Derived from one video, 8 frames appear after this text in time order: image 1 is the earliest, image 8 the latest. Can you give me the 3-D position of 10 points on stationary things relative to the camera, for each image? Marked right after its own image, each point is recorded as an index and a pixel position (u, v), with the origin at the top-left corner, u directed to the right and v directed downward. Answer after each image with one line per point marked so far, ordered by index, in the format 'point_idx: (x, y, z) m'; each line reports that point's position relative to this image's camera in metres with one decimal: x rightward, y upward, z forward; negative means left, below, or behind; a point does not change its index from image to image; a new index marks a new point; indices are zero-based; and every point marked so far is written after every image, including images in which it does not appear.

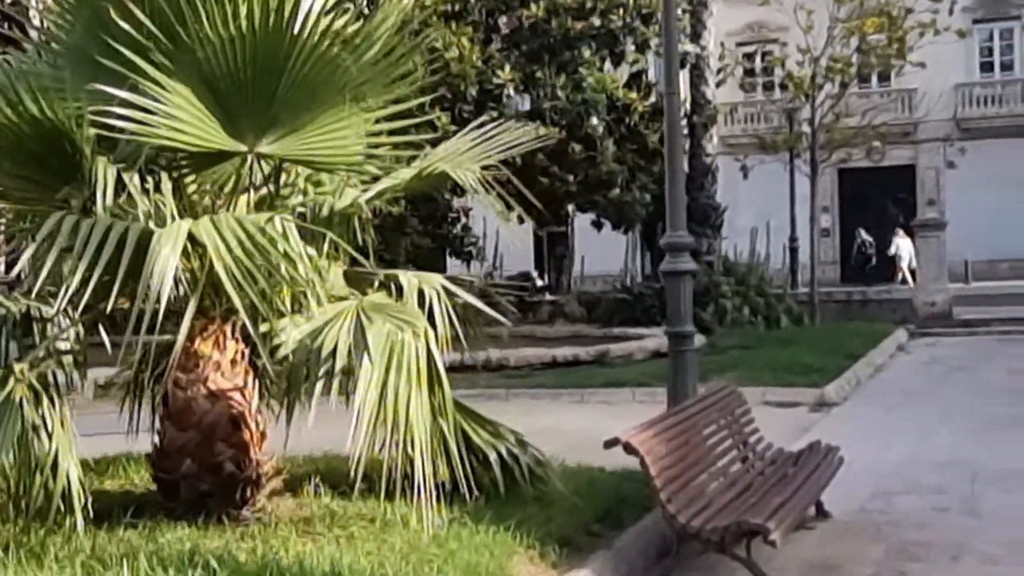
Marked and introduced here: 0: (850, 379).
0: (+3.3, -0.9, +12.6) m
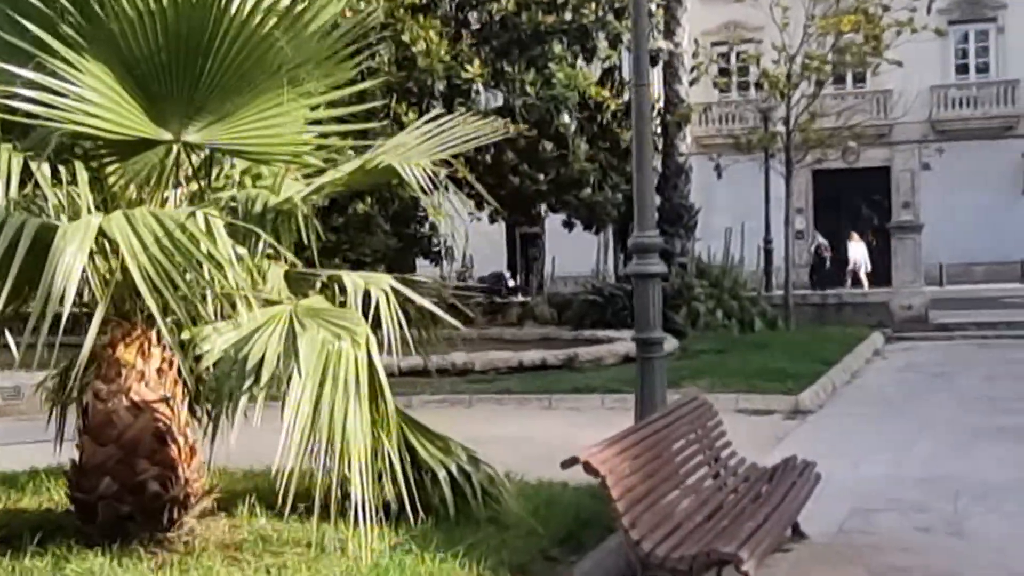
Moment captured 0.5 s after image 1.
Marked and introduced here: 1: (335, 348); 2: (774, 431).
0: (+3.0, -0.9, +12.2) m
1: (-0.6, -0.2, +4.5) m
2: (+2.1, -1.1, +10.3) m
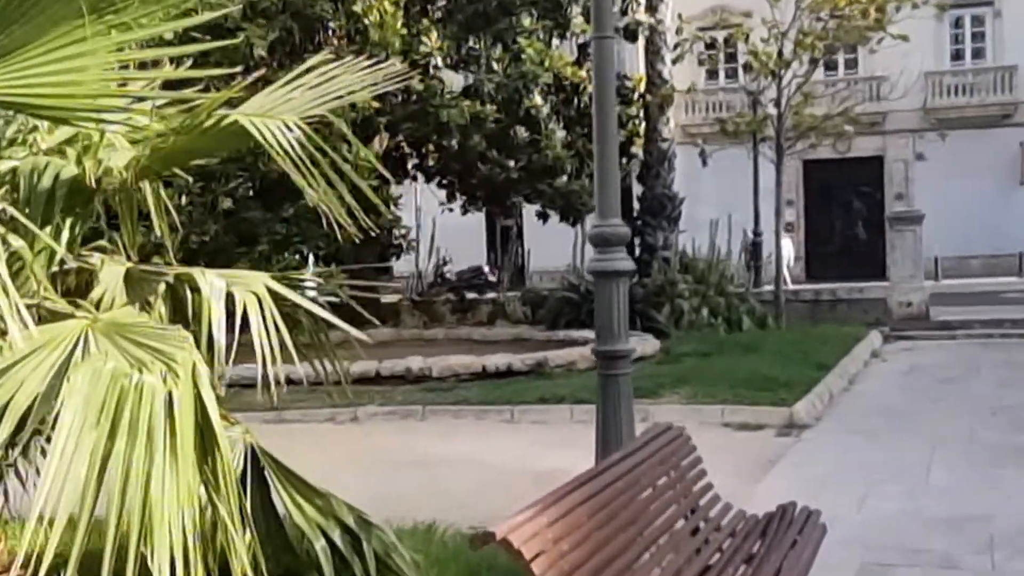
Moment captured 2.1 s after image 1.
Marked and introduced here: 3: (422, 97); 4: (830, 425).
0: (+2.6, -0.9, +10.9) m
1: (-0.9, -0.2, +3.1) m
2: (+1.8, -1.1, +8.9) m
3: (-1.0, +2.2, +14.7) m
4: (+2.4, -1.0, +9.7) m
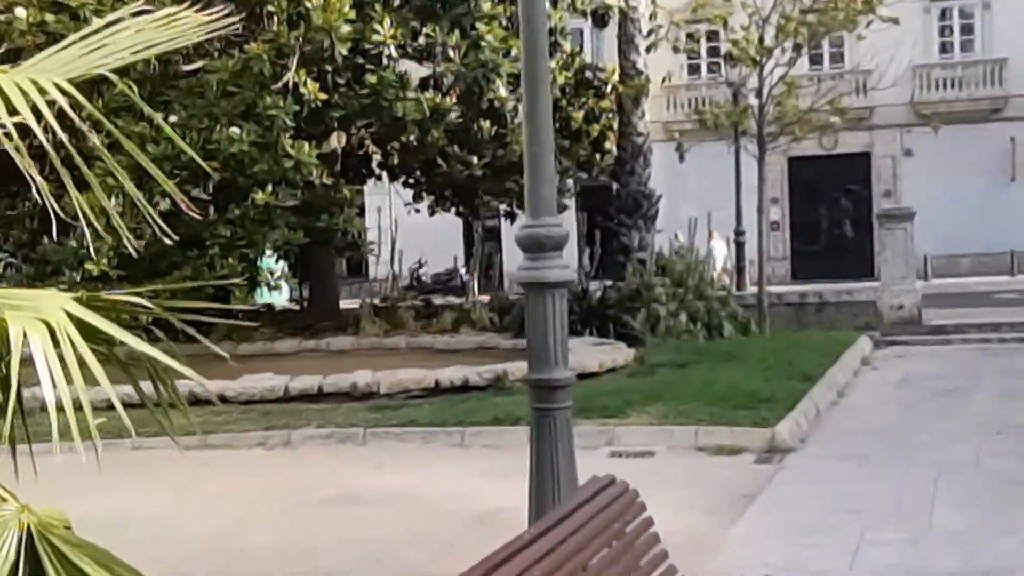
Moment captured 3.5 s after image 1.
0: (+2.3, -0.9, +9.8) m
1: (-1.2, -0.3, +2.0) m
2: (+1.4, -1.2, +7.9) m
3: (-1.5, +2.1, +13.6) m
4: (+2.1, -1.1, +8.7) m
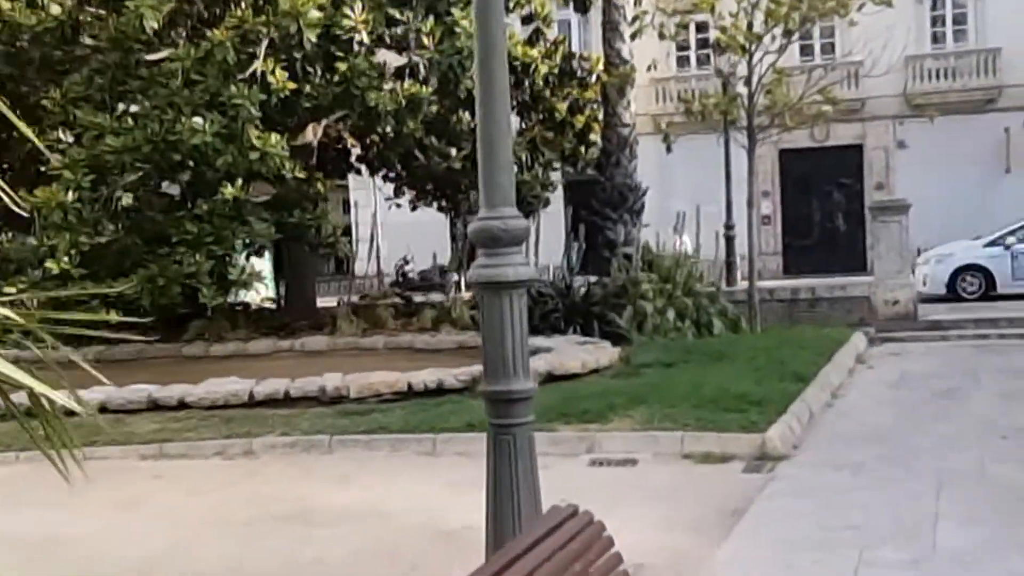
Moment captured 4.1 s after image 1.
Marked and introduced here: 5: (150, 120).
0: (+2.1, -0.9, +9.3) m
1: (-1.3, -0.3, +1.4) m
2: (+1.3, -1.2, +7.3) m
3: (-1.7, +2.1, +13.0) m
4: (+1.9, -1.1, +8.1) m
5: (-3.3, +1.6, +11.9) m
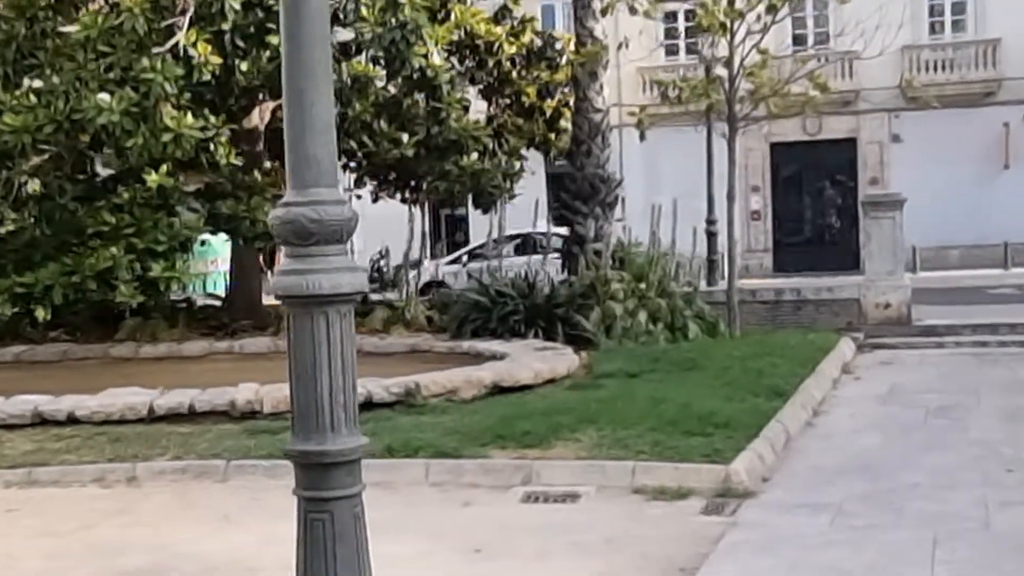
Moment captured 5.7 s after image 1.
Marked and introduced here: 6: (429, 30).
0: (+1.6, -0.9, +8.1) m
1: (-1.7, -0.3, +0.2) m
2: (+0.8, -1.2, +6.1) m
3: (-2.1, +2.2, +11.7) m
4: (+1.4, -1.1, +6.9) m
5: (-3.8, +1.6, +10.6) m
6: (-0.8, +2.6, +12.8) m
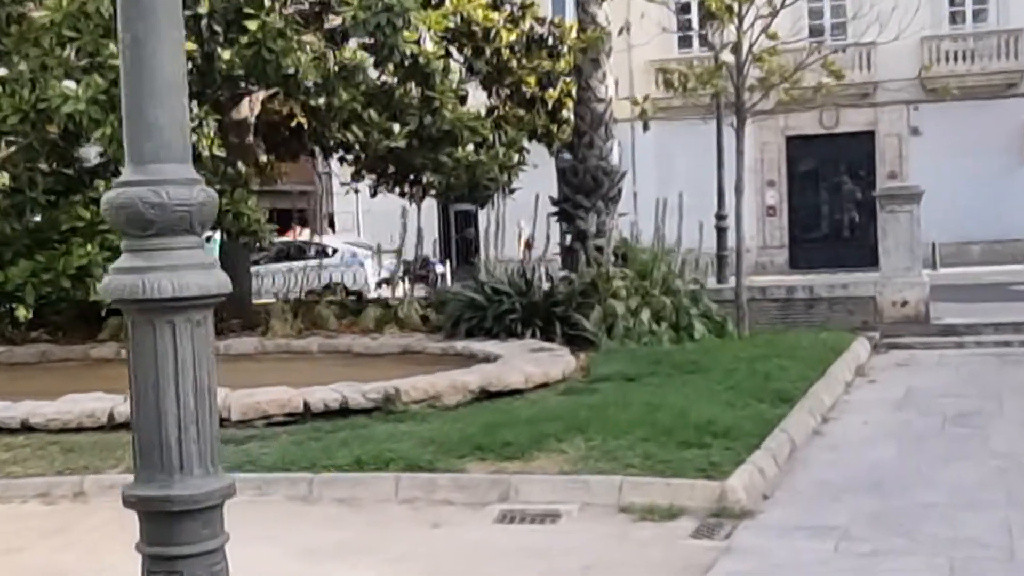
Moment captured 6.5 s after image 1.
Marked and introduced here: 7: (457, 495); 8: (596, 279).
0: (+1.5, -0.9, +7.4) m
1: (-2.0, -0.4, -0.4) m
2: (+0.7, -1.2, +5.4) m
3: (-2.2, +2.2, +11.1) m
4: (+1.3, -1.1, +6.2) m
5: (-3.9, +1.6, +10.0) m
6: (-0.9, +2.6, +12.2) m
7: (-0.3, -1.1, +6.8) m
8: (+0.8, +0.1, +12.9) m
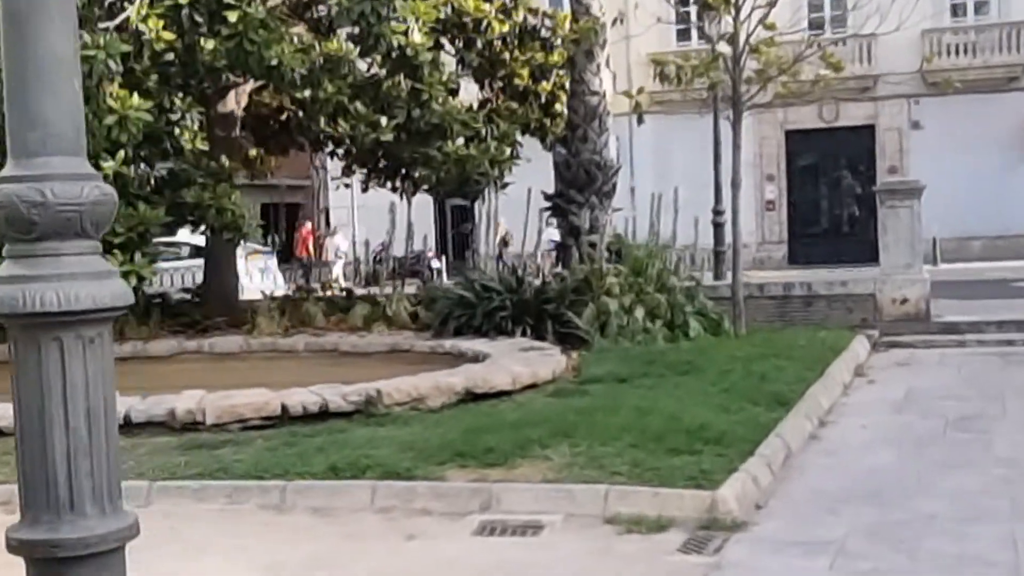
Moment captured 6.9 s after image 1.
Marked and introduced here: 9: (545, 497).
0: (+1.4, -0.9, +7.1) m
1: (-2.1, -0.4, -0.7) m
2: (+0.6, -1.2, +5.1) m
3: (-2.3, +2.2, +10.8) m
4: (+1.2, -1.1, +5.9) m
5: (-4.0, +1.6, +9.7) m
6: (-1.0, +2.6, +11.8) m
7: (-0.4, -1.1, +6.5) m
8: (+0.7, +0.1, +12.6) m
9: (+0.2, -1.0, +6.4) m
